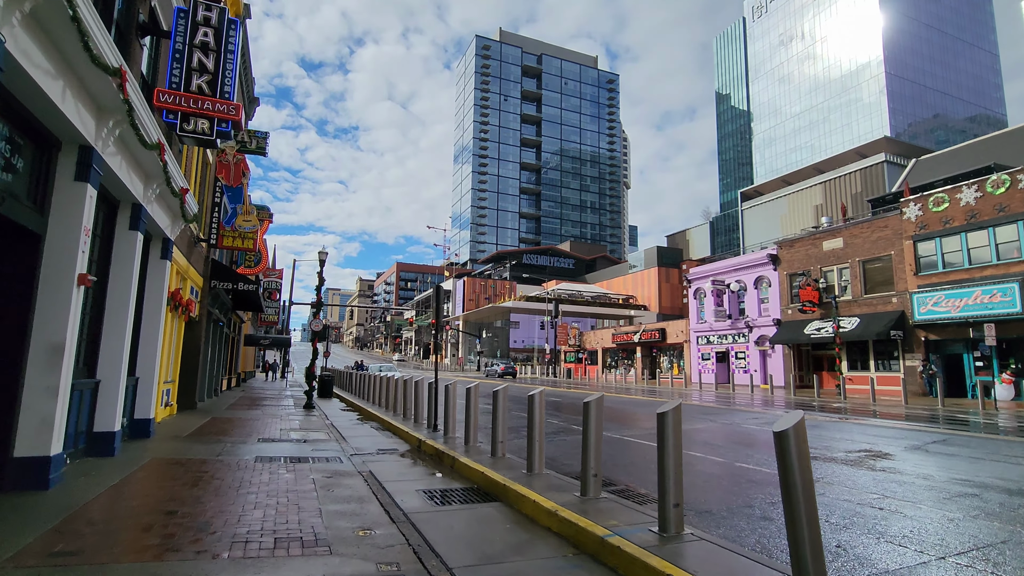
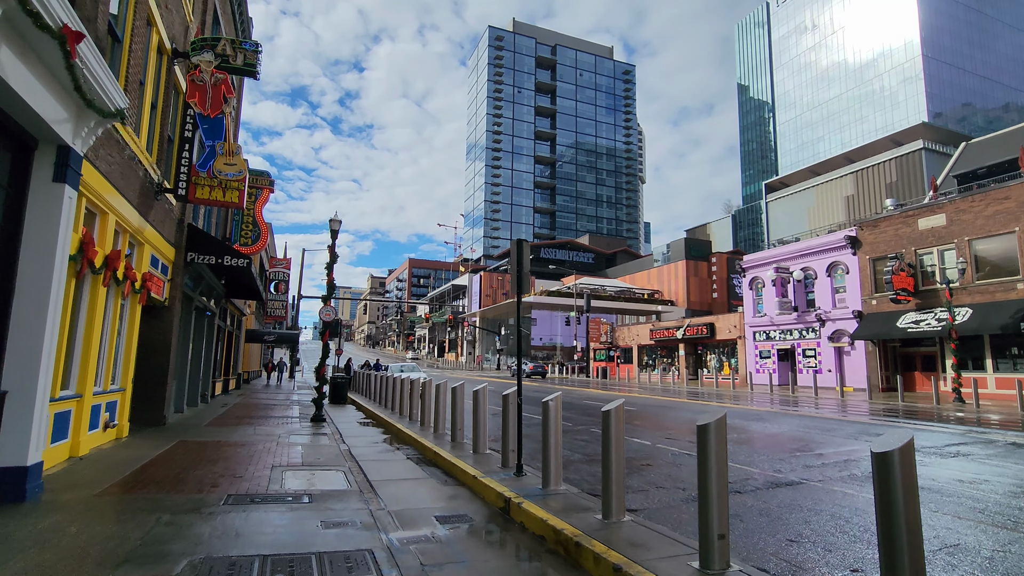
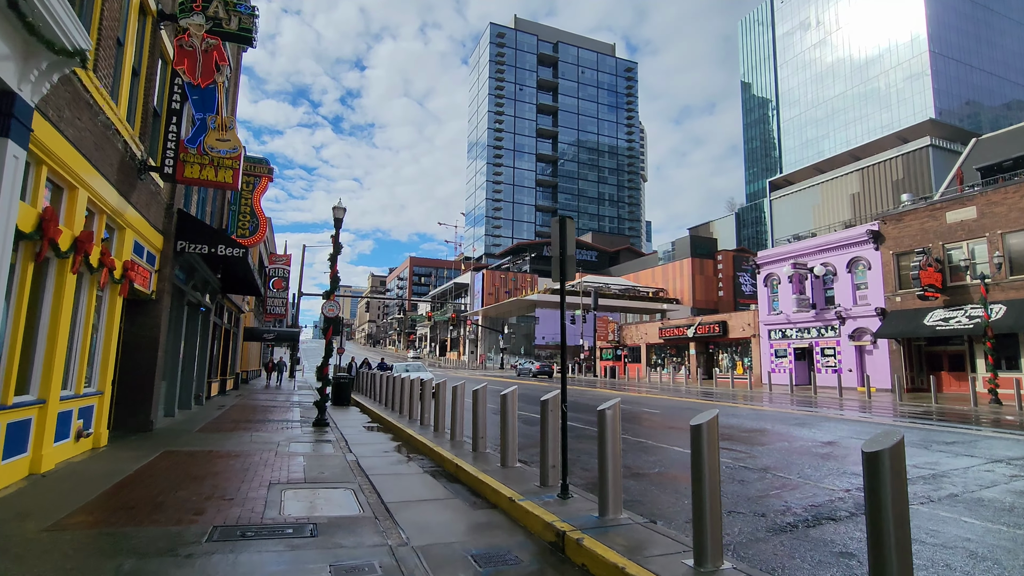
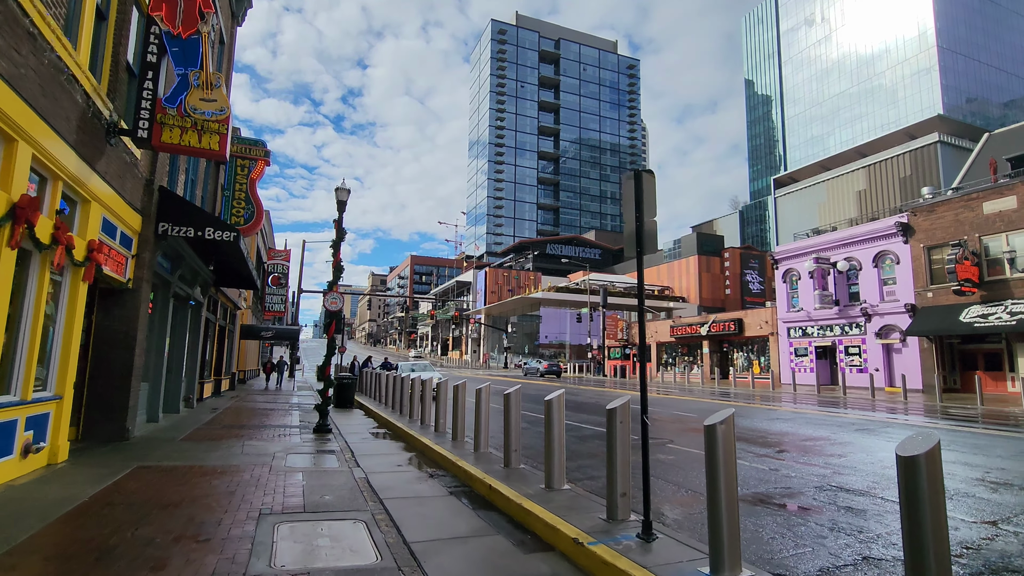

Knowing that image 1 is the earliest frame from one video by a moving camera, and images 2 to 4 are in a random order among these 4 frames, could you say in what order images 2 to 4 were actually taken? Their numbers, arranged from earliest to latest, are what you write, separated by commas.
2, 3, 4
